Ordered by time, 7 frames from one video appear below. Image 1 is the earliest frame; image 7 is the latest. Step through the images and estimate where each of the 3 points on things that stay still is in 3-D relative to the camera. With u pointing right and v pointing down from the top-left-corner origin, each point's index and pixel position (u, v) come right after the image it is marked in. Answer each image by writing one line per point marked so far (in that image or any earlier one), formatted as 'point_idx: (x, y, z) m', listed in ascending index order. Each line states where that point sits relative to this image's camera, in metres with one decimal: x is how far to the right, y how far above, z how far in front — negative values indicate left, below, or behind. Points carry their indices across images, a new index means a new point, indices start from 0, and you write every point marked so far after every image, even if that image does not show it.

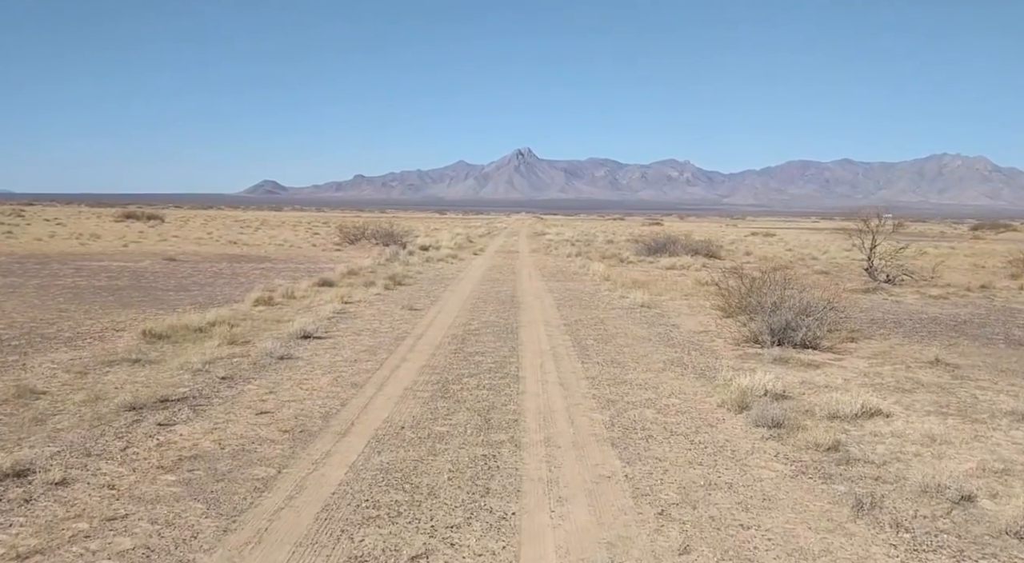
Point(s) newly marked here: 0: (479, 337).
0: (-0.6, -1.1, +16.1) m
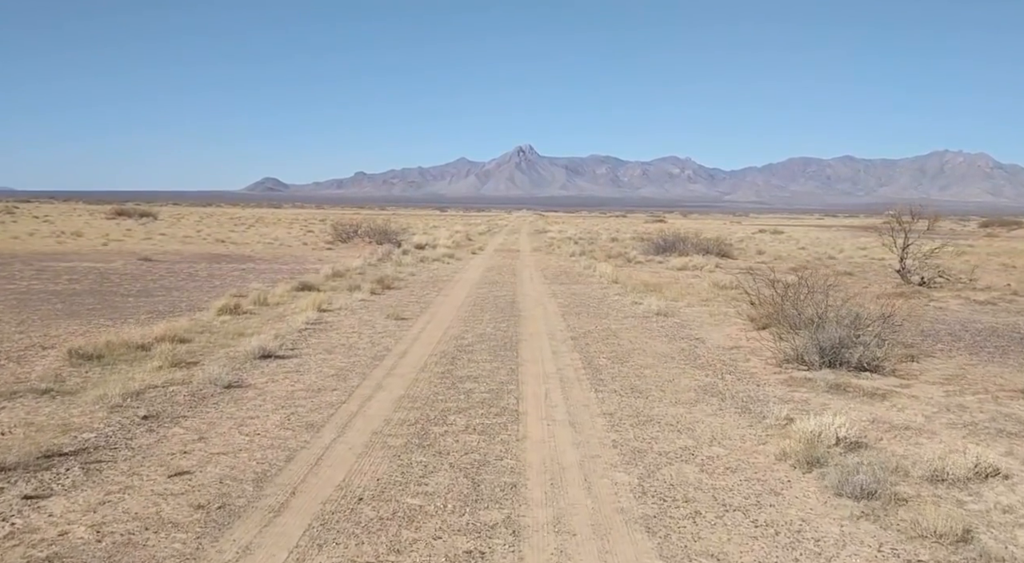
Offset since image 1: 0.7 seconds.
0: (-0.7, -1.2, +13.7) m
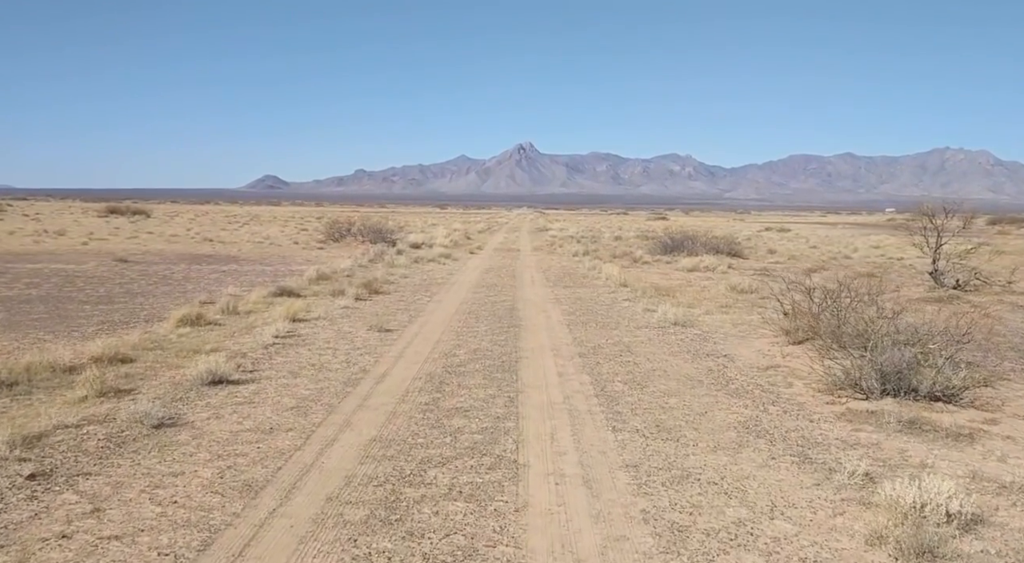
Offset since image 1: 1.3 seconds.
0: (-0.7, -1.4, +11.6) m
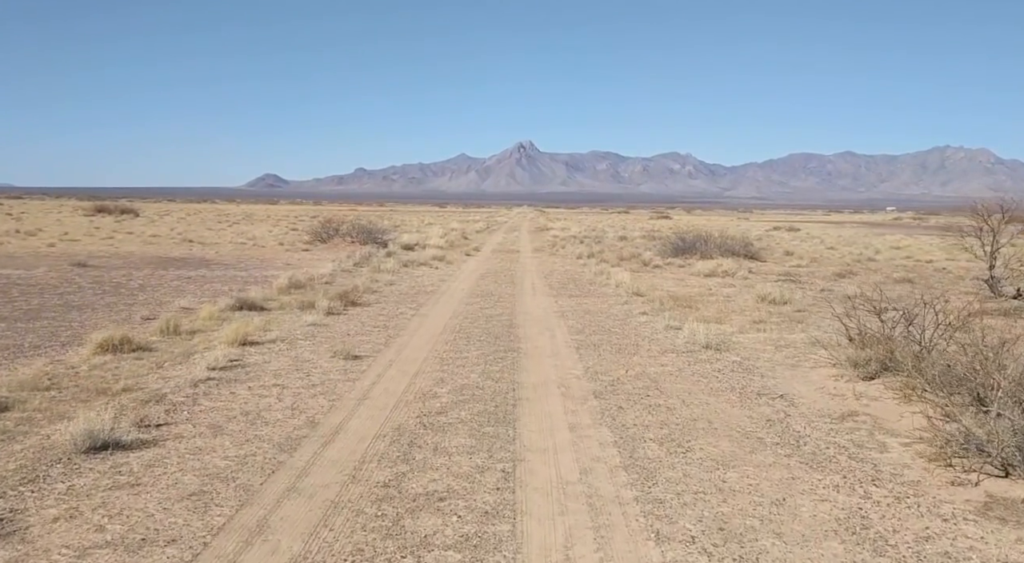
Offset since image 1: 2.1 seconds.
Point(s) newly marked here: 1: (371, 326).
0: (-0.7, -1.6, +8.6) m
1: (-2.9, -0.9, +16.7) m
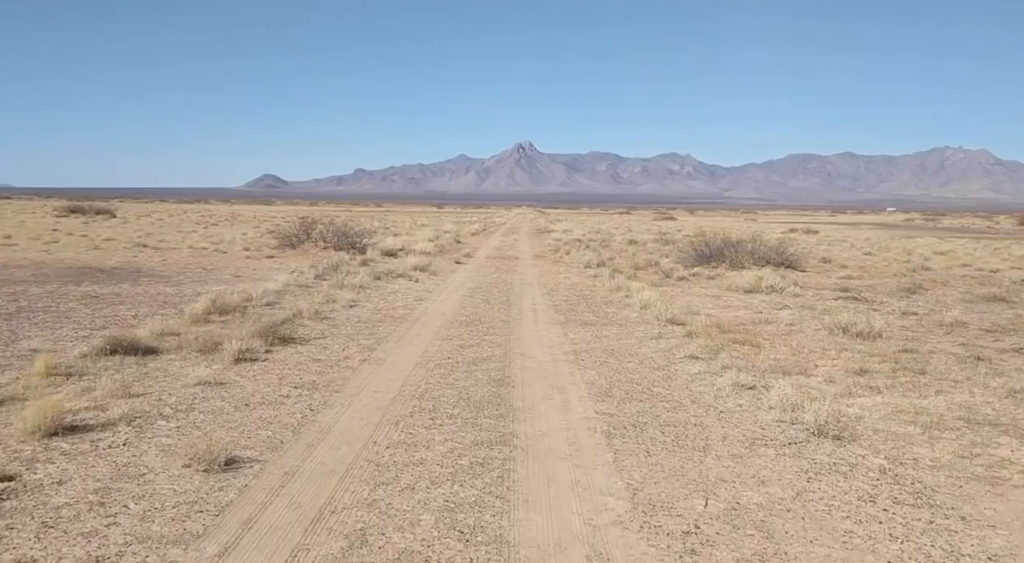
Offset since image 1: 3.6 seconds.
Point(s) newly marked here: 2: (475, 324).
0: (-0.8, -2.1, +3.0) m
1: (-3.0, -1.4, +11.2) m
2: (-0.7, -0.9, +17.3) m
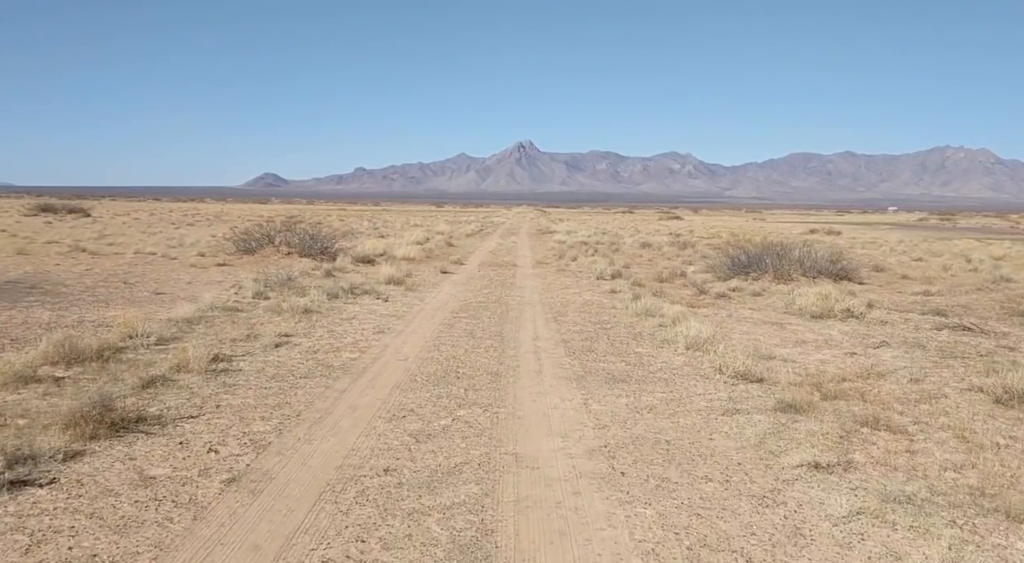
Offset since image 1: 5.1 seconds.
0: (-1.0, -2.6, -2.8) m
1: (-3.1, -1.9, +5.4) m
2: (-0.8, -1.4, +11.5) m
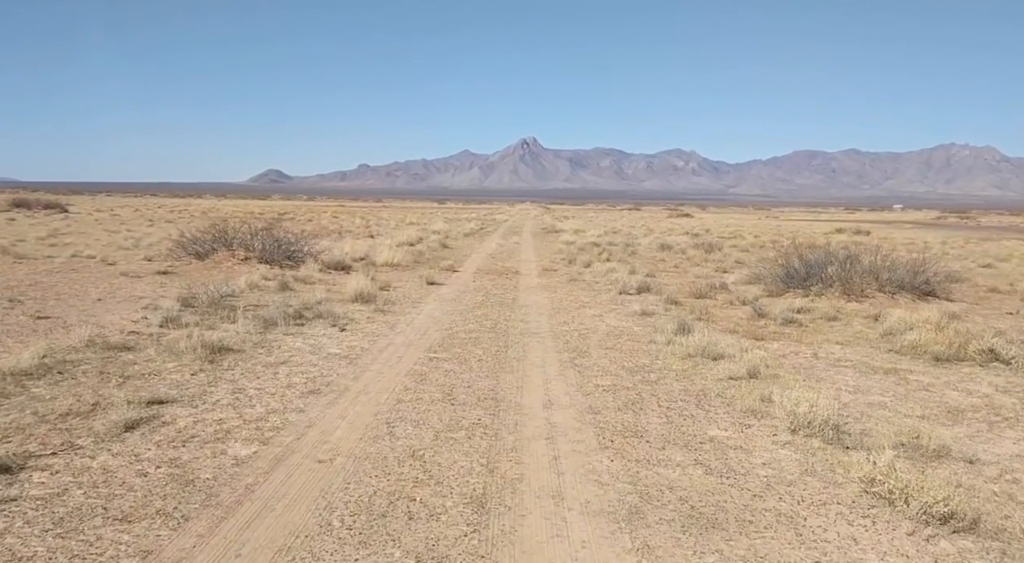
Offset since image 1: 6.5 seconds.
0: (-1.0, -3.1, -8.2) m
1: (-3.1, -2.3, -0.1) m
2: (-0.9, -1.8, +6.0) m
